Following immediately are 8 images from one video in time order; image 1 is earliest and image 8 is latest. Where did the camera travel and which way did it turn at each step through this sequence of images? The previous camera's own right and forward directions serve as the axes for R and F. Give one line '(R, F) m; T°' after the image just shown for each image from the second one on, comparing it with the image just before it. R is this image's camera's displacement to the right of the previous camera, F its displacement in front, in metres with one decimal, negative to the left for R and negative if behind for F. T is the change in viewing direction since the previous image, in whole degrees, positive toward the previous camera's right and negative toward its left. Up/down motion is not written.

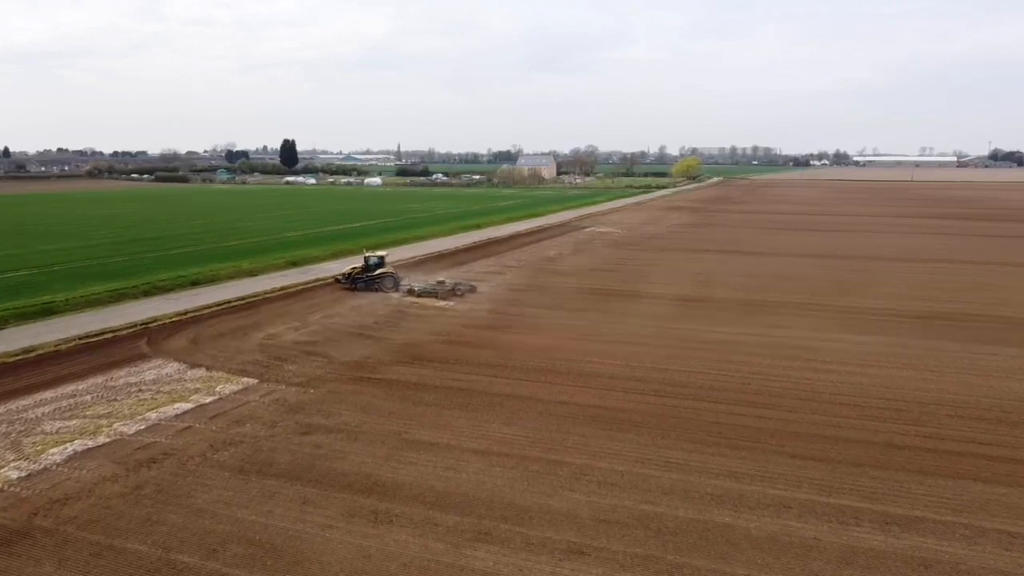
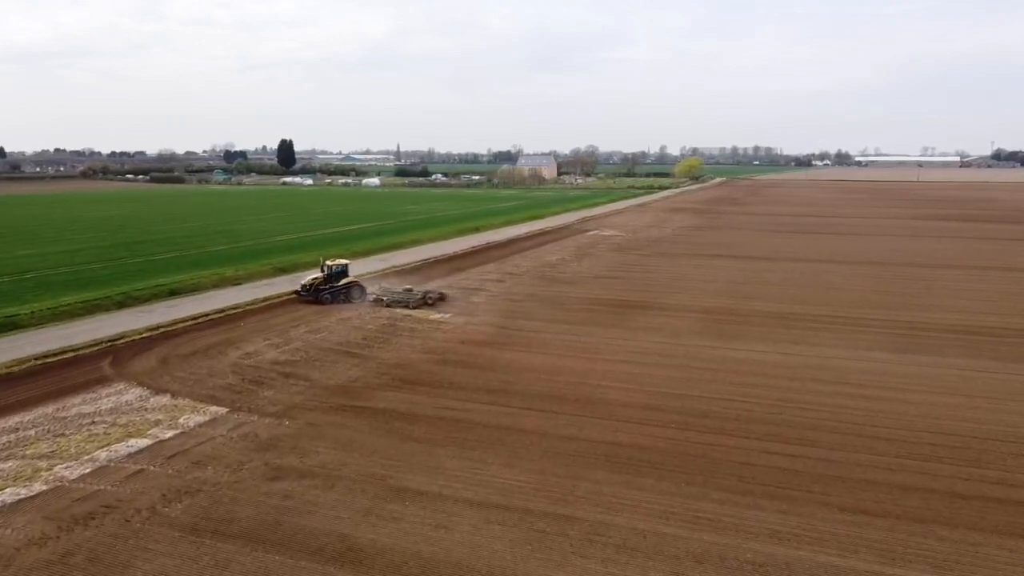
(0.0, +1.7) m; 0°
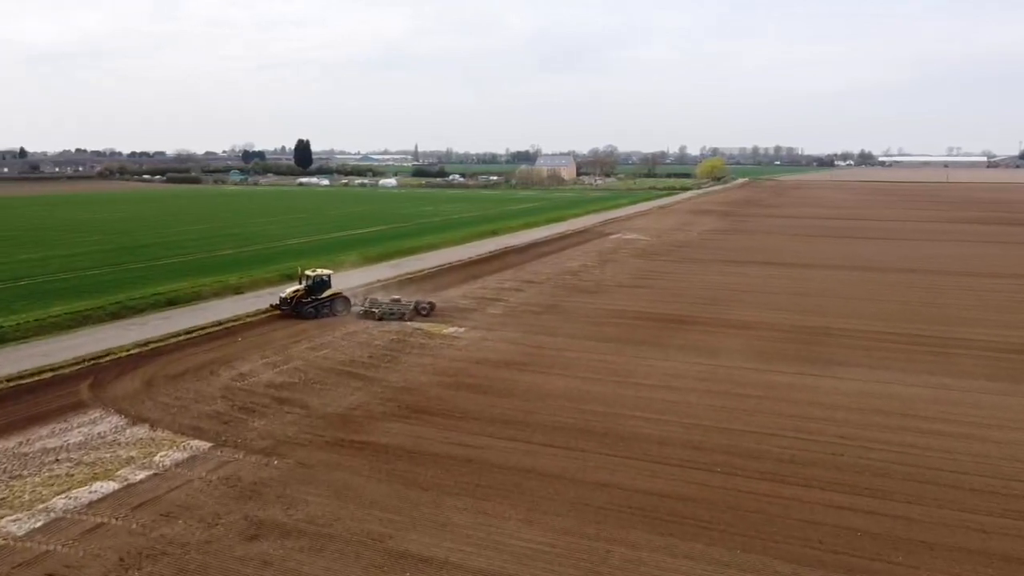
(-0.1, +1.7) m; -1°
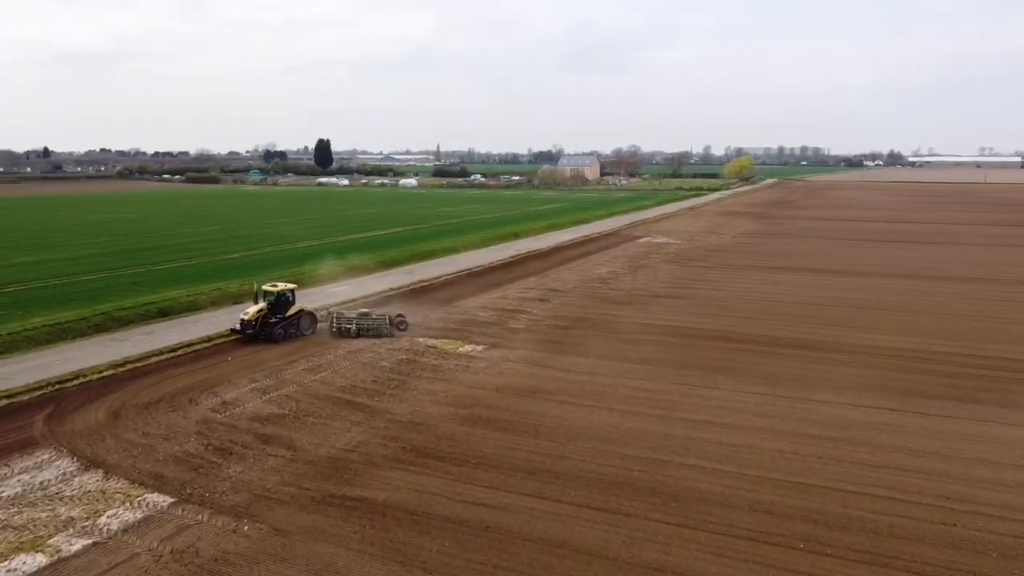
(-0.1, +2.3) m; -2°
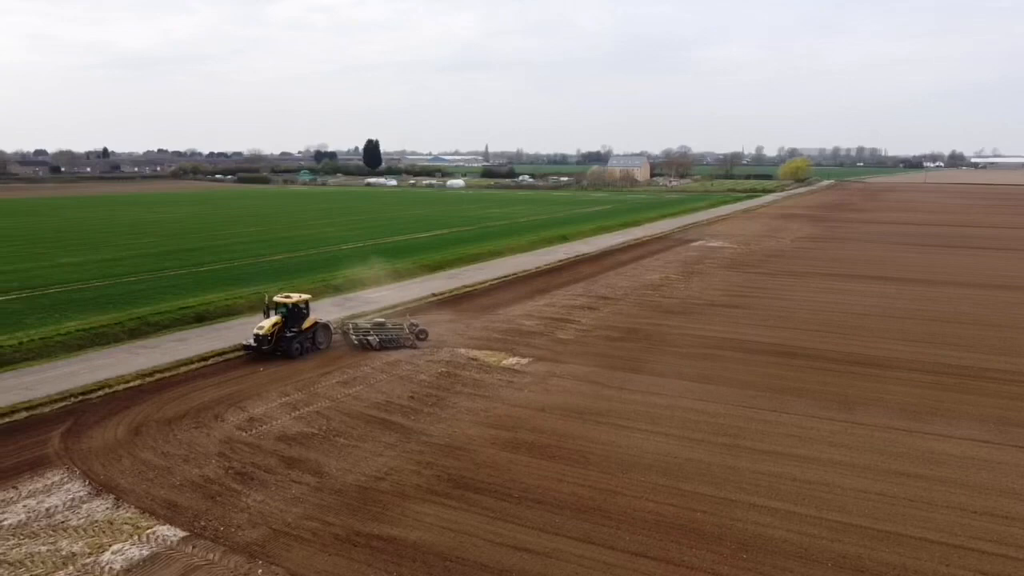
(0.0, +1.1) m; -3°
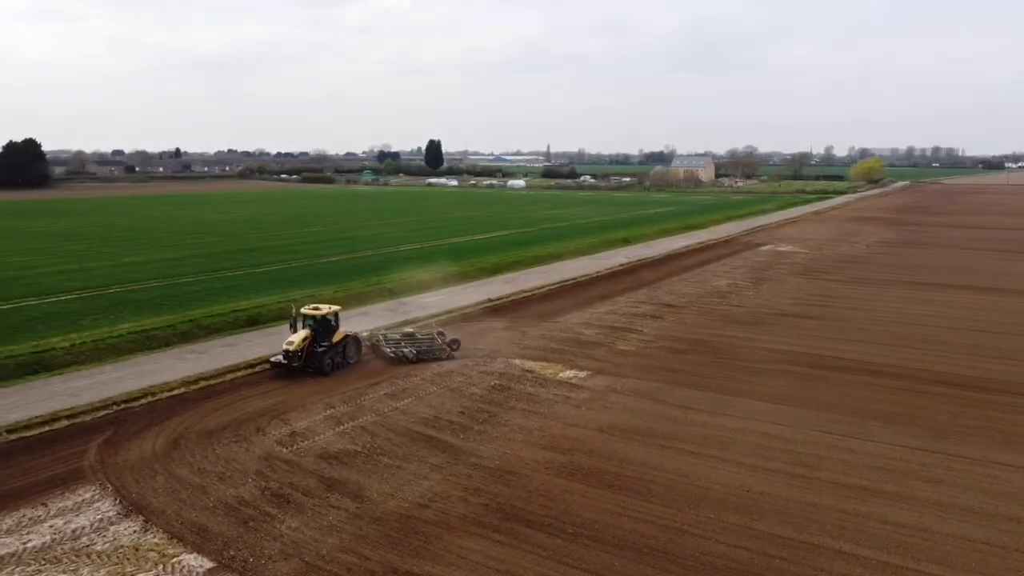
(0.0, +0.9) m; -4°
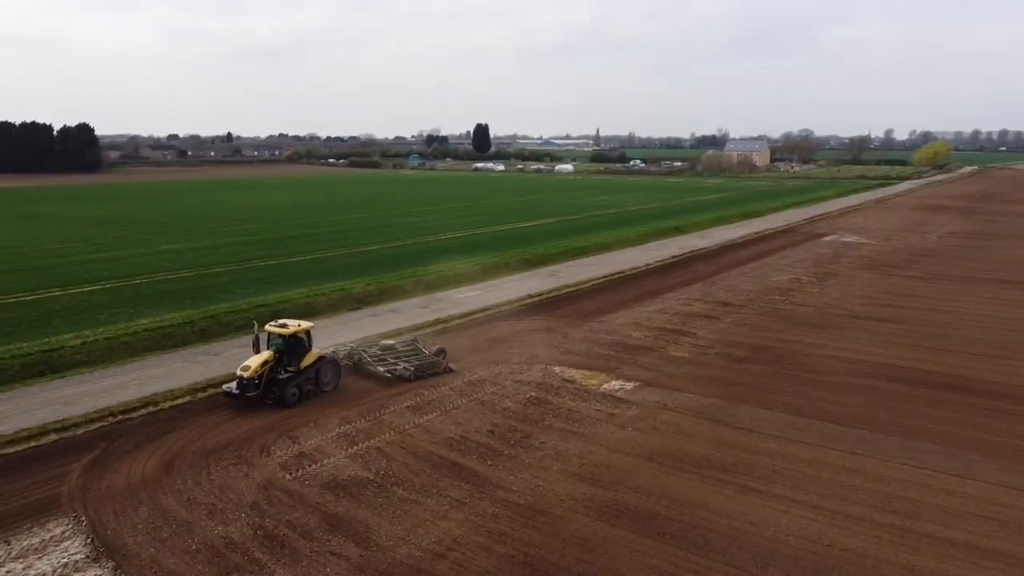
(+0.1, +1.6) m; -3°
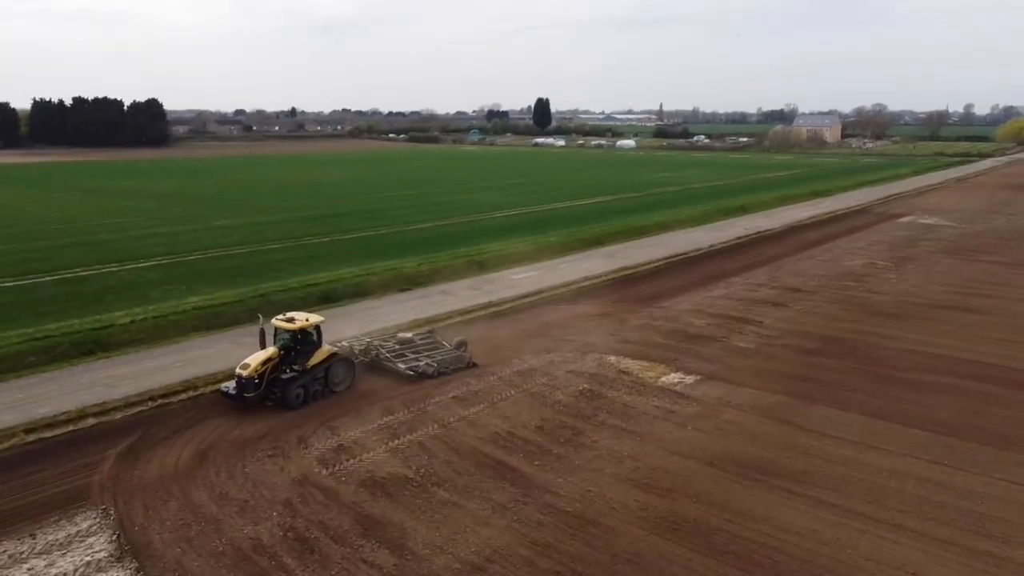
(+0.1, +0.8) m; -4°
